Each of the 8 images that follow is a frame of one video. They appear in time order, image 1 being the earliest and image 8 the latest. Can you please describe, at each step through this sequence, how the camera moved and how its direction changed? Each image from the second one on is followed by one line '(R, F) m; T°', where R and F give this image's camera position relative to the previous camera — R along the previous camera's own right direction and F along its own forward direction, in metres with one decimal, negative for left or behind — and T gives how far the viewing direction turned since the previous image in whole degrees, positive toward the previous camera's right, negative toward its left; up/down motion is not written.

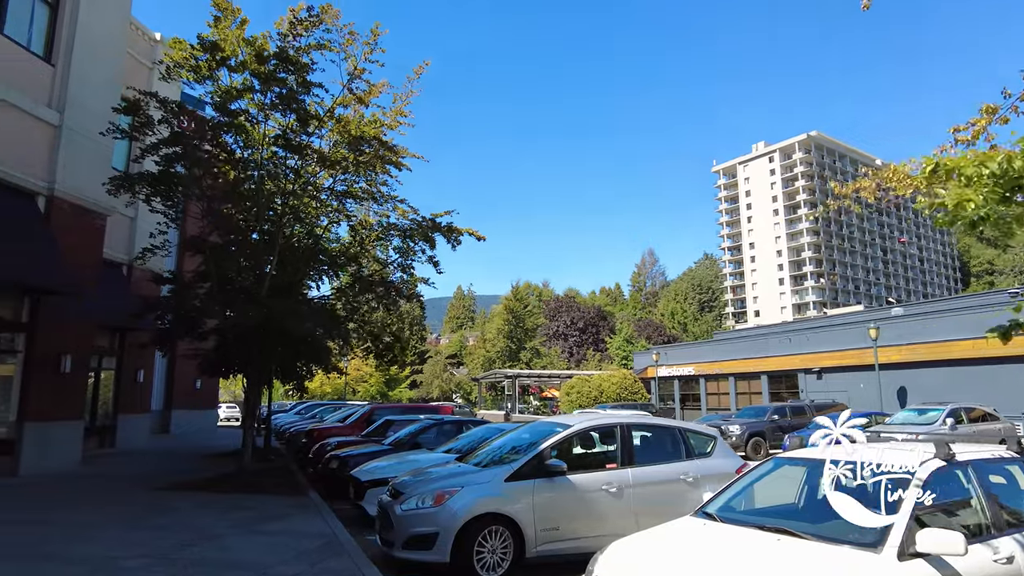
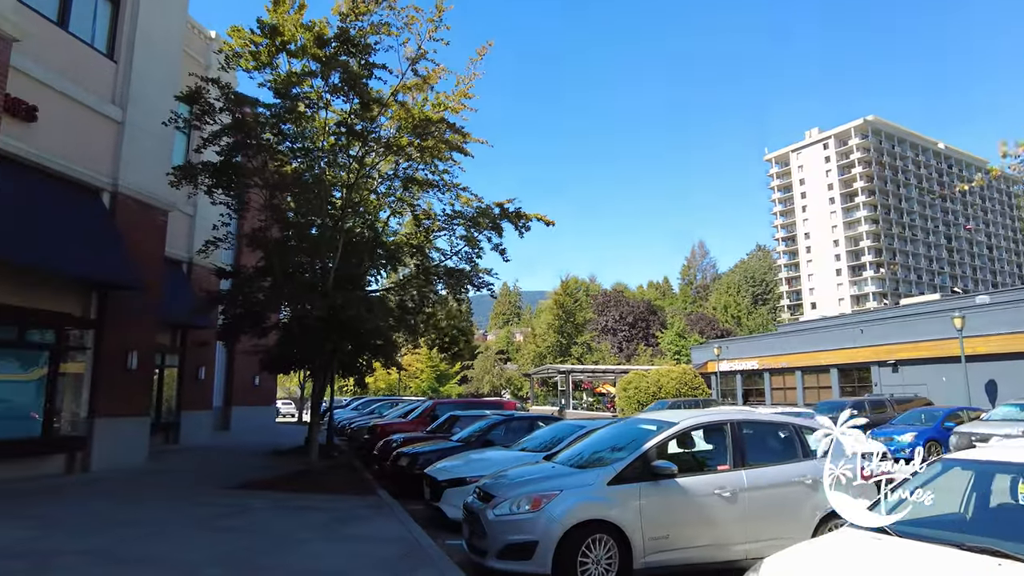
(-0.5, +0.6) m; -4°
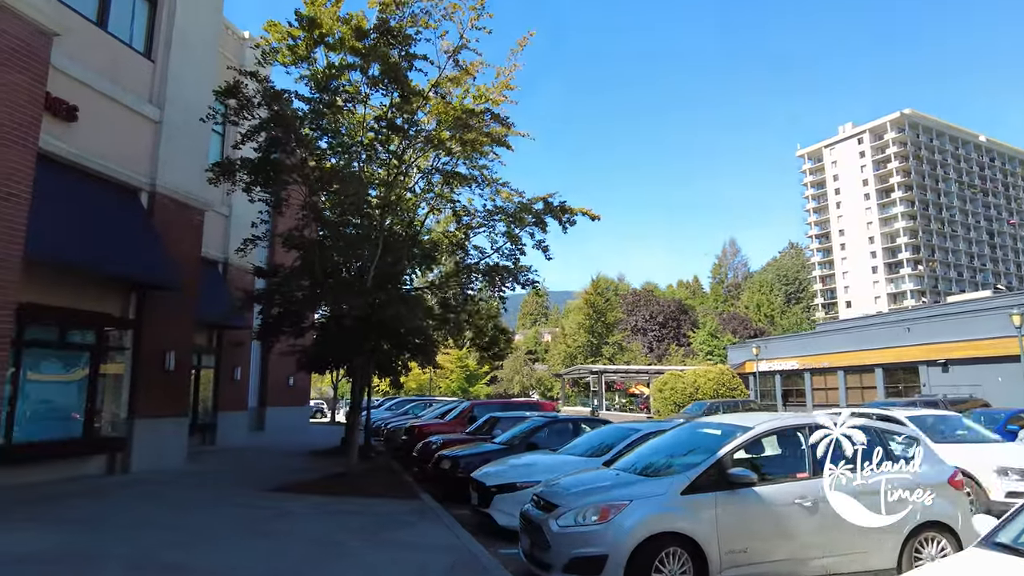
(-0.3, +0.4) m; -2°
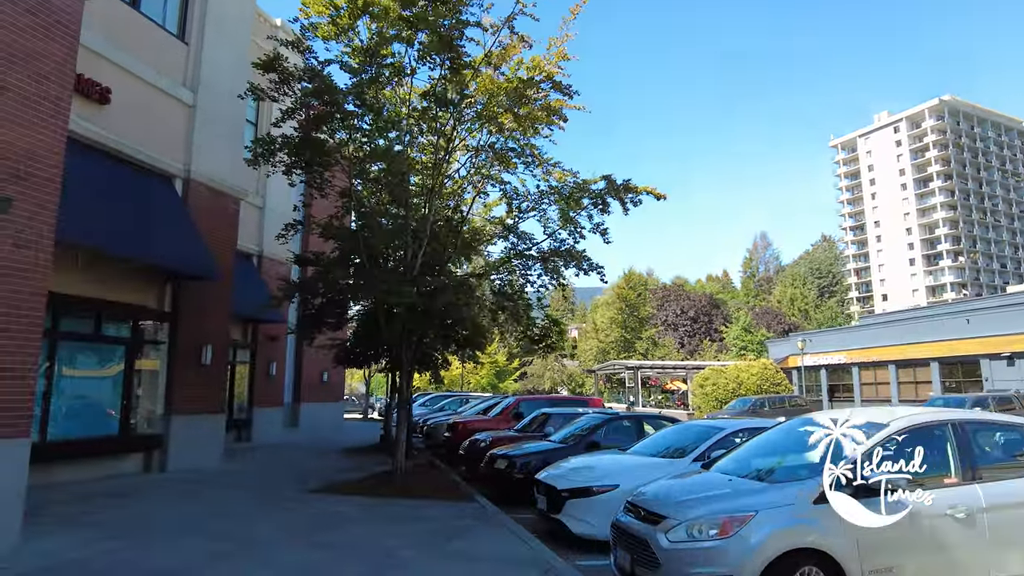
(-0.5, +0.8) m; -2°
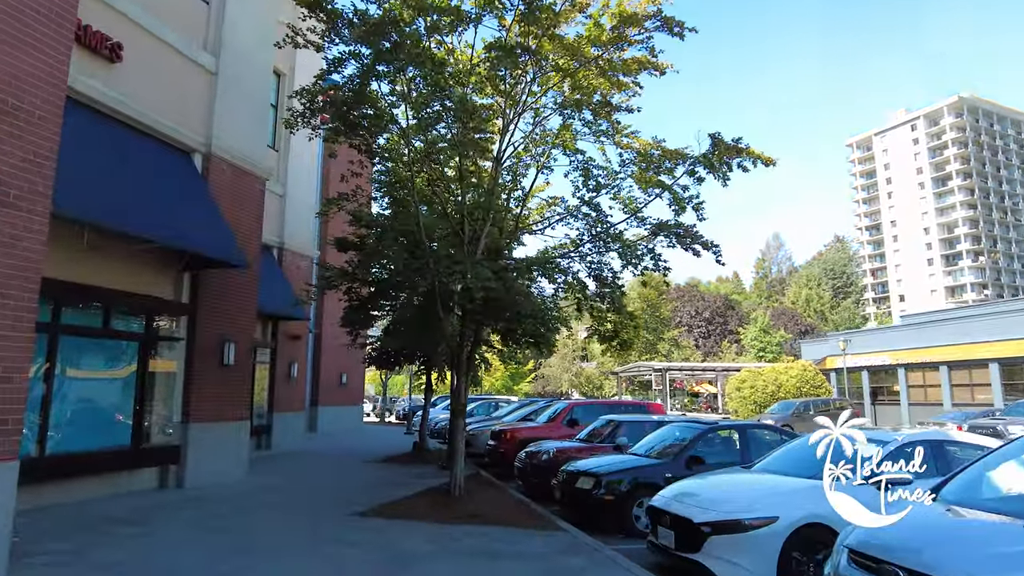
(-1.0, +1.6) m; 0°
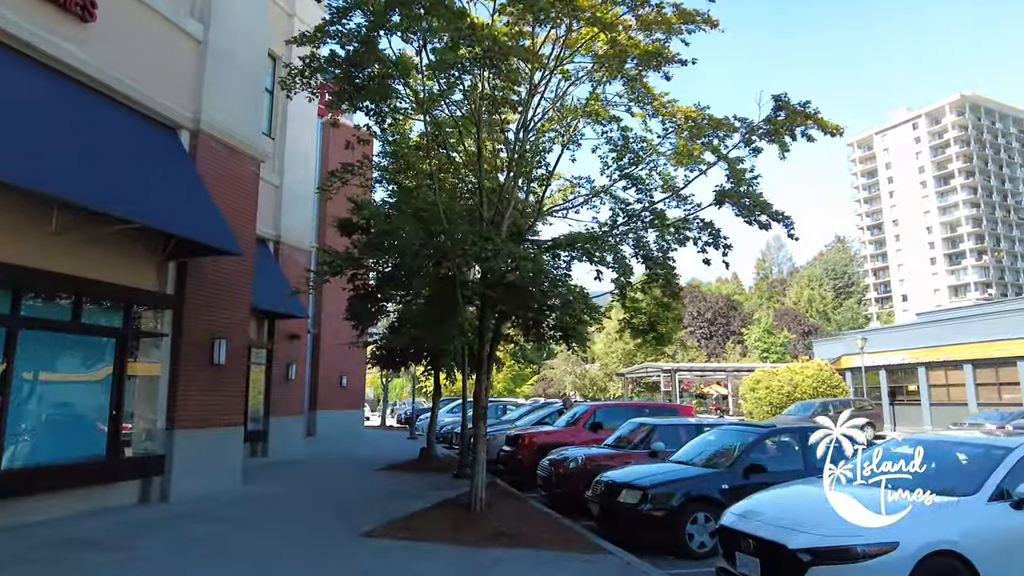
(-0.4, +1.1) m; 0°
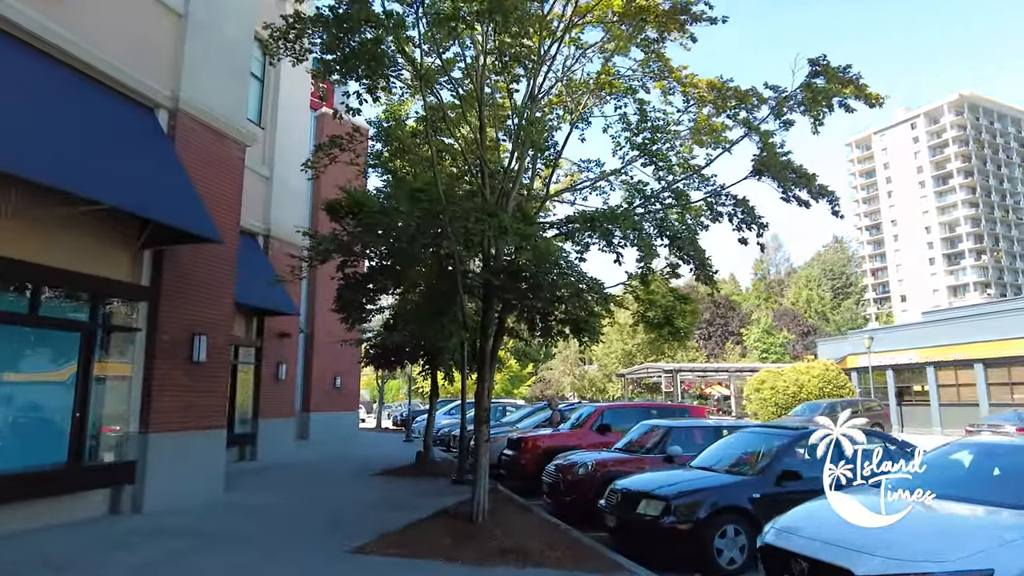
(-0.1, +0.8) m; 0°
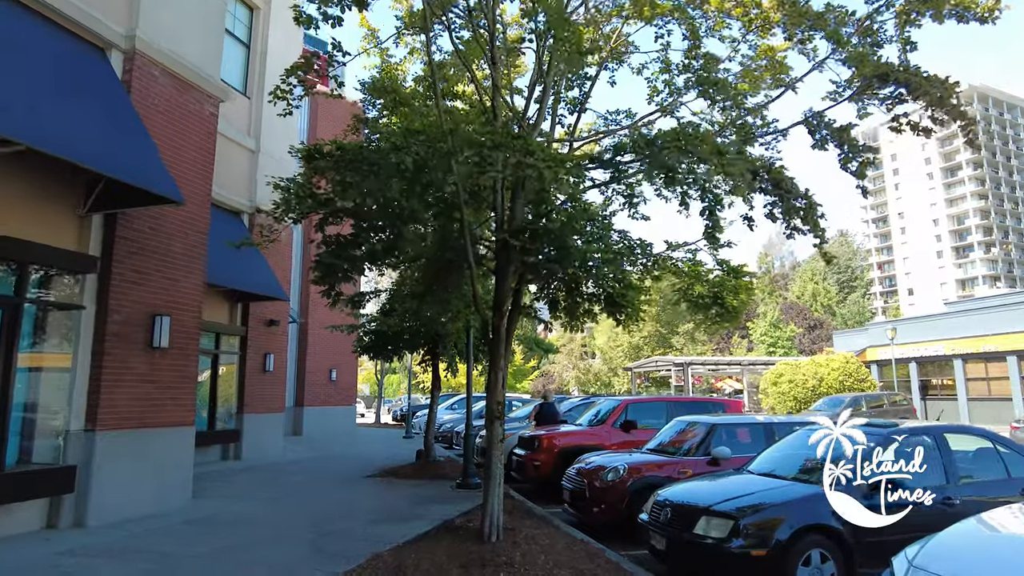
(-0.2, +1.4) m; 0°
